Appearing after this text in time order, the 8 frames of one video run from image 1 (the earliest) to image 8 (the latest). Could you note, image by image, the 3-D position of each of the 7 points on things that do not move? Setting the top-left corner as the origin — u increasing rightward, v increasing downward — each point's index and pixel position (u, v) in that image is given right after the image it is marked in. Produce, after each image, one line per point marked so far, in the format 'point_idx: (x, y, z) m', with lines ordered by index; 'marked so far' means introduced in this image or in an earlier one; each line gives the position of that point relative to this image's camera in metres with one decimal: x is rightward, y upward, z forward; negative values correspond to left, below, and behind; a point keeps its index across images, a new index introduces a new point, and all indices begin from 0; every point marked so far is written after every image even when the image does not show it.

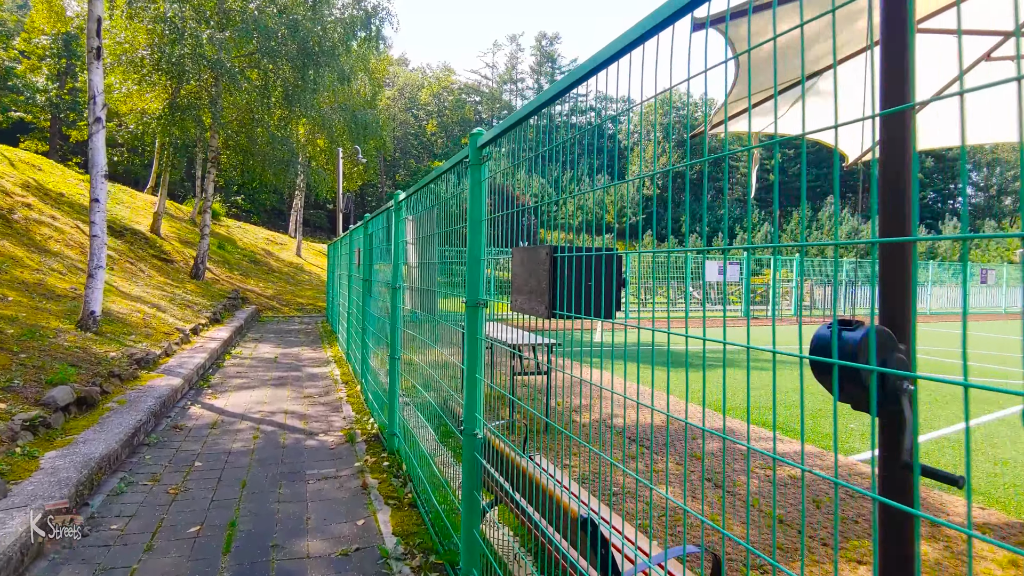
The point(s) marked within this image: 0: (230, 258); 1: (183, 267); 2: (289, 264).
0: (-7.0, +0.7, +14.4) m
1: (-6.7, +0.4, +11.8) m
2: (-6.4, +0.7, +16.7) m
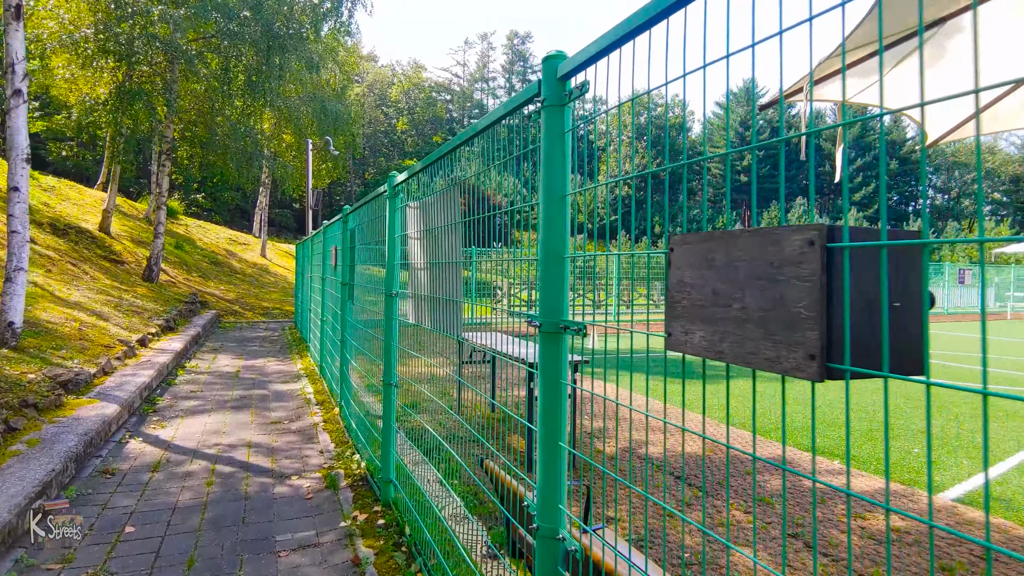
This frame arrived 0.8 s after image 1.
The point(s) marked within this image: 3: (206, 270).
0: (-7.5, +0.7, +13.5) m
1: (-7.1, +0.4, +11.0) m
2: (-7.0, +0.6, +15.9) m
3: (-7.0, +0.4, +13.5) m
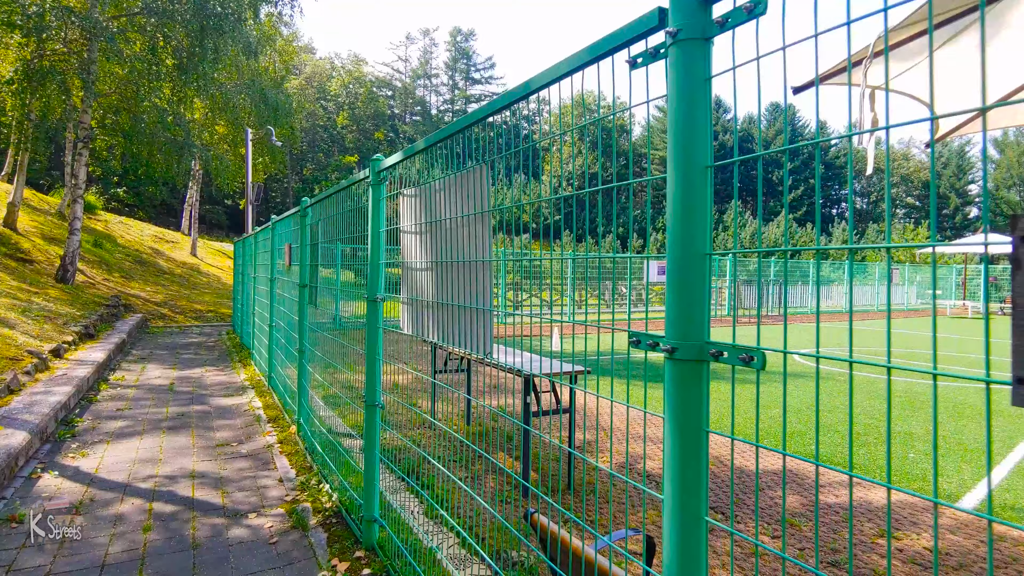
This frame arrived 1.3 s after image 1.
0: (-8.6, +0.6, +12.4) m
1: (-7.9, +0.3, +9.9) m
2: (-8.3, +0.6, +14.8) m
3: (-8.1, +0.4, +12.4) m
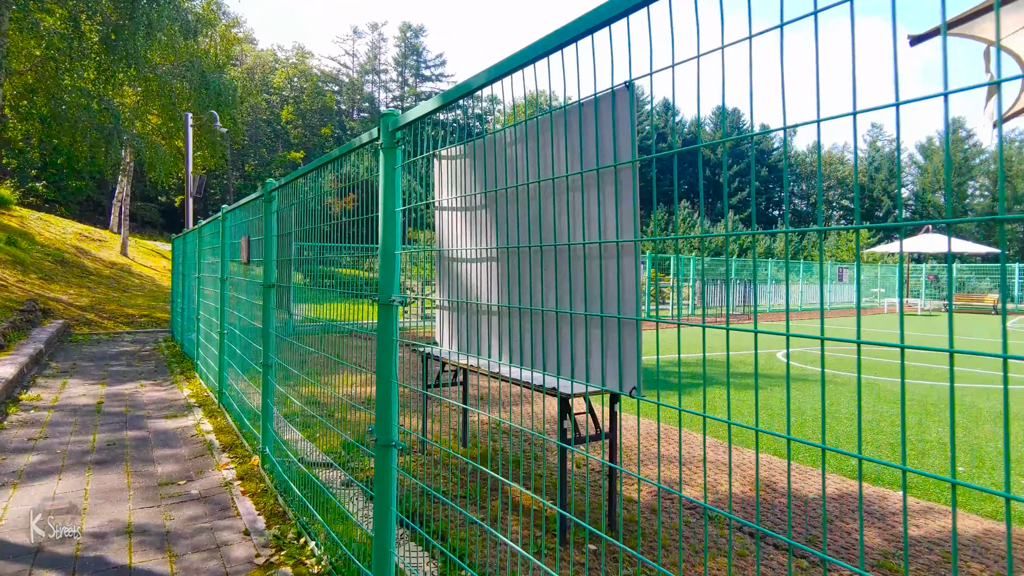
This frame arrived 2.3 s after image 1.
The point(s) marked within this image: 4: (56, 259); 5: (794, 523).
0: (-9.4, +0.6, +11.2) m
1: (-8.5, +0.3, +8.8) m
2: (-9.3, +0.5, +13.7) m
3: (-8.9, +0.3, +11.3) m
4: (-9.5, +0.6, +12.2) m
5: (+1.6, -1.3, +3.5) m
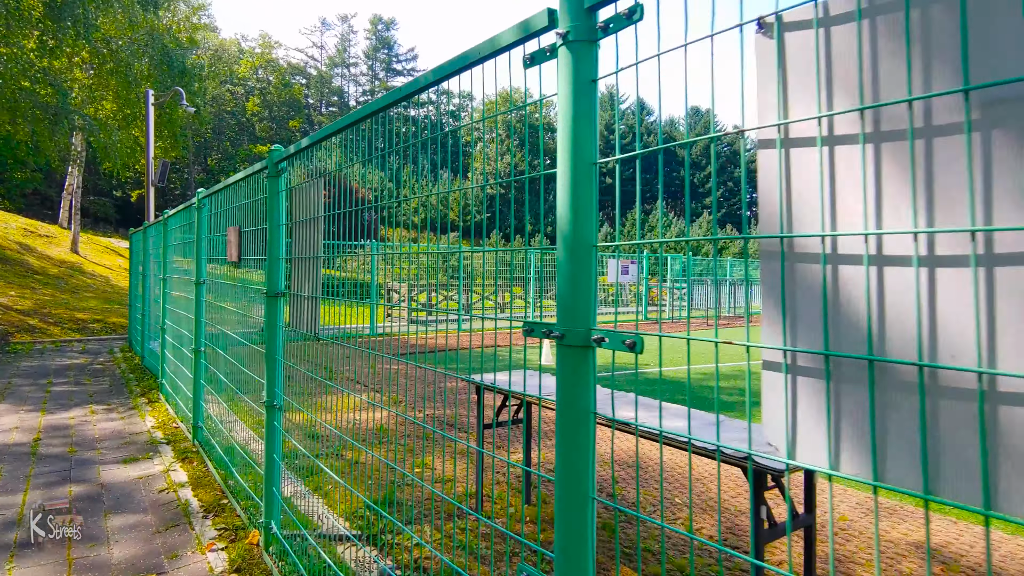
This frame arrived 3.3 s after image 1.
0: (-9.5, +0.6, +10.1) m
1: (-8.5, +0.3, +7.7) m
2: (-9.7, +0.5, +12.5) m
3: (-9.1, +0.3, +10.2) m
4: (-9.8, +0.6, +11.0) m
5: (+1.9, -1.4, +2.9) m
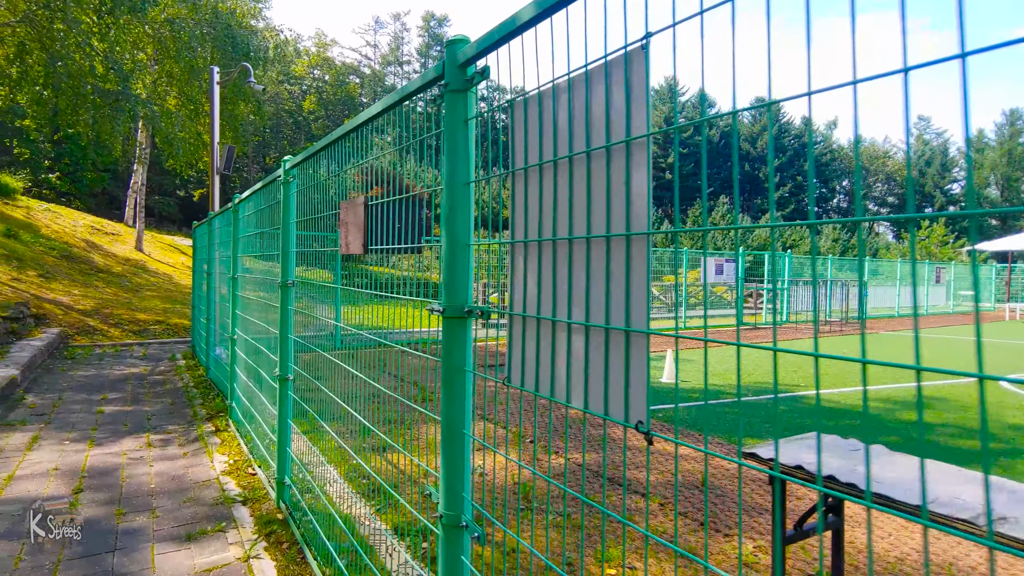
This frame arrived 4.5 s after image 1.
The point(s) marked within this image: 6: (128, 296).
0: (-8.3, +0.6, +10.0) m
1: (-7.5, +0.3, +7.5) m
2: (-8.2, +0.6, +12.4) m
3: (-7.8, +0.4, +10.0) m
4: (-8.4, +0.7, +10.9) m
5: (+2.5, -1.4, +2.0) m
6: (-6.5, -0.1, +9.8) m
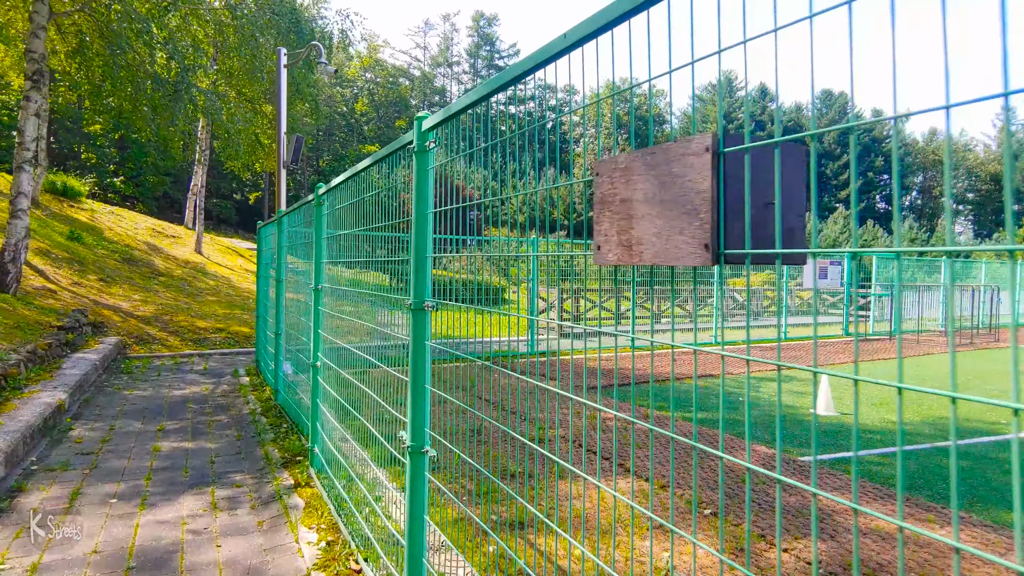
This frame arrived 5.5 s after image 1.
0: (-7.1, +0.6, +9.8) m
1: (-6.5, +0.2, +7.3) m
2: (-6.8, +0.5, +12.2) m
3: (-6.6, +0.3, +9.8) m
4: (-7.2, +0.6, +10.8) m
5: (+3.1, -1.5, +1.0) m
6: (-5.3, -0.2, +9.5) m
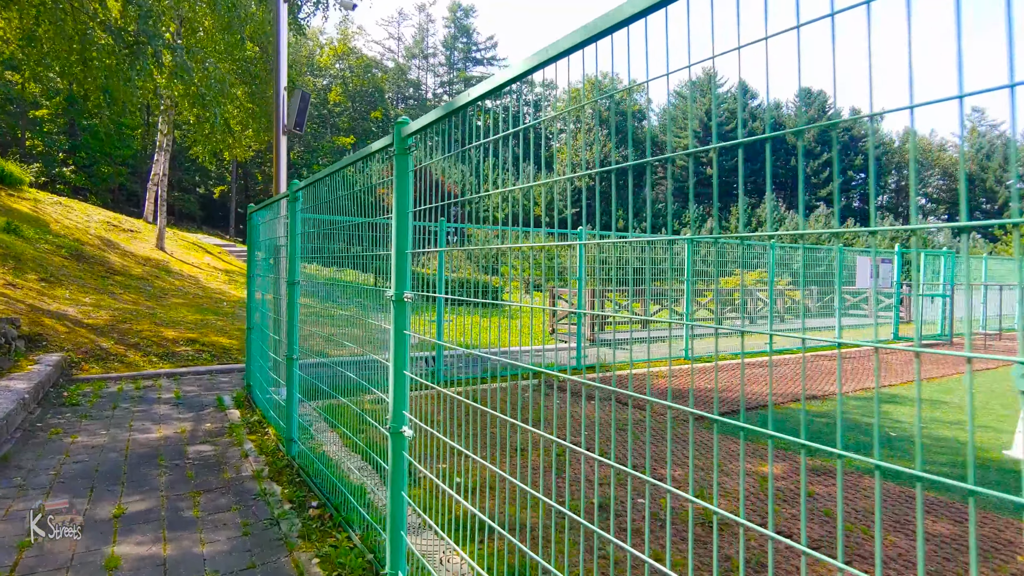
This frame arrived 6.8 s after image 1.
0: (-6.9, +0.5, +8.4) m
1: (-6.2, +0.2, +6.0) m
2: (-6.8, +0.5, +10.9) m
3: (-6.5, +0.3, +8.5) m
4: (-7.1, +0.6, +9.4) m
5: (+3.7, -1.5, +0.2) m
6: (-5.1, -0.2, +8.2) m
